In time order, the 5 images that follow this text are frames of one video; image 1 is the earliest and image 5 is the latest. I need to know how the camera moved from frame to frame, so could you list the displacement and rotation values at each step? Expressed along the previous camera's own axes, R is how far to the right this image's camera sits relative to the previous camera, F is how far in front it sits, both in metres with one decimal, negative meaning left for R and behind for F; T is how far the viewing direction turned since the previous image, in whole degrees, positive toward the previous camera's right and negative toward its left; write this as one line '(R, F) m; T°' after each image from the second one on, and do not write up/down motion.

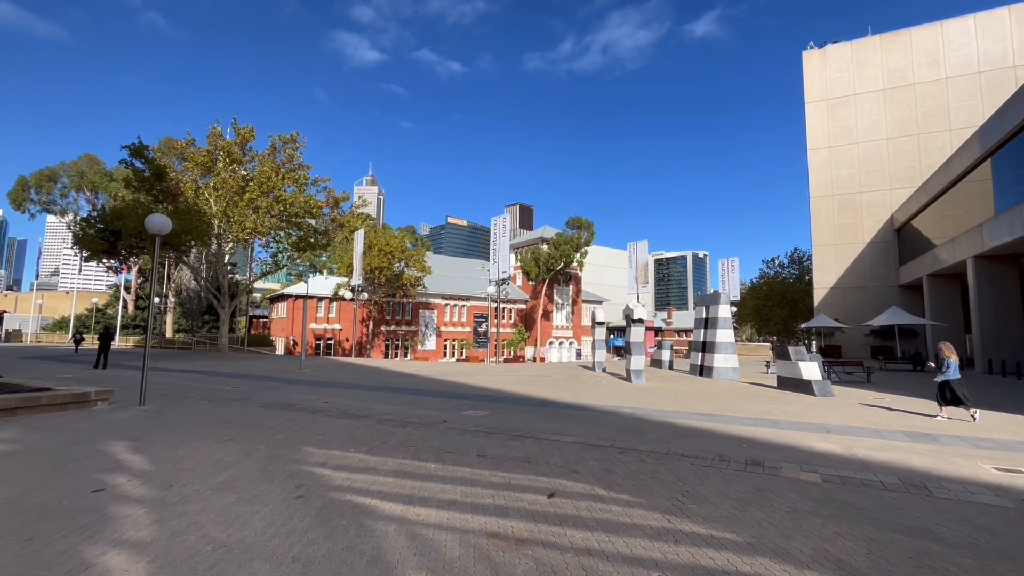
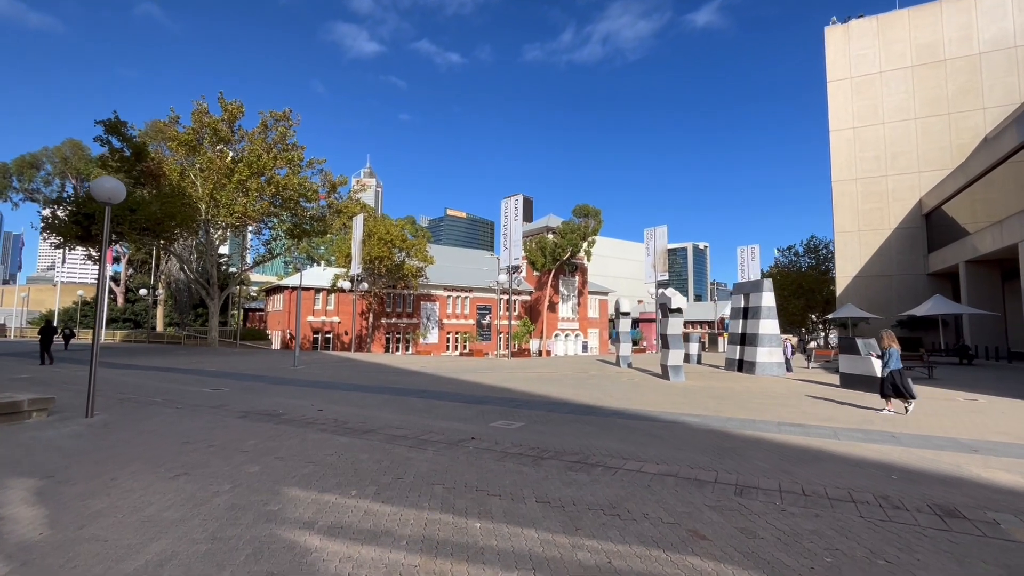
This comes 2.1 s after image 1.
(-0.8, +2.3) m; 0°
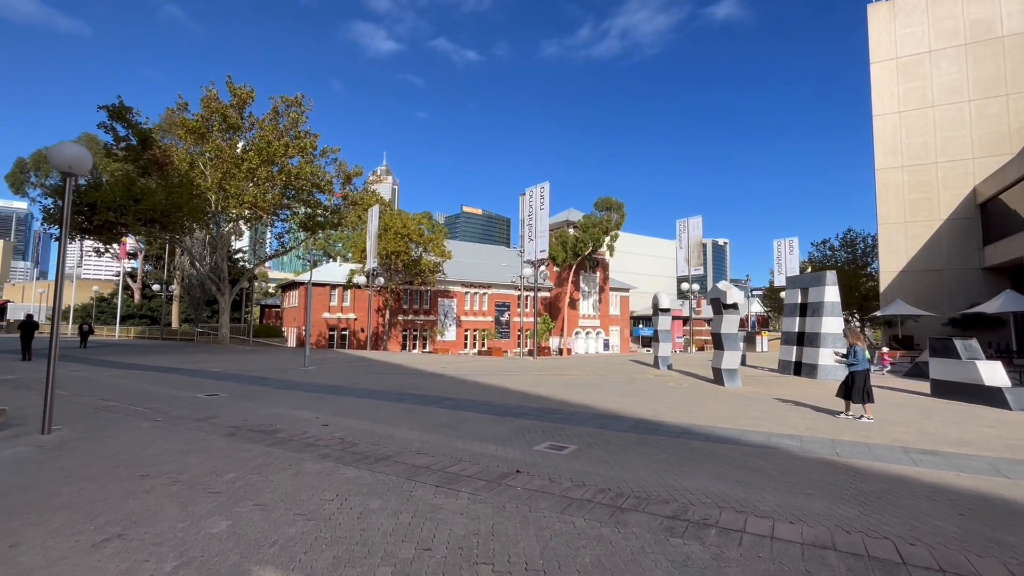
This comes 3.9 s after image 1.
(-0.5, +1.9) m; -2°
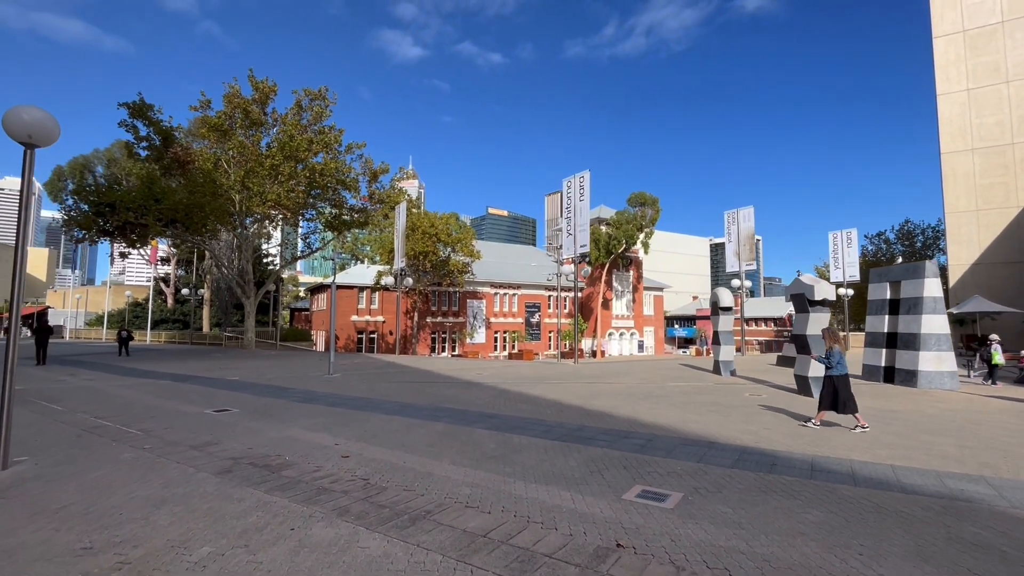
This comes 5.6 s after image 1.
(-0.6, +1.8) m; -3°
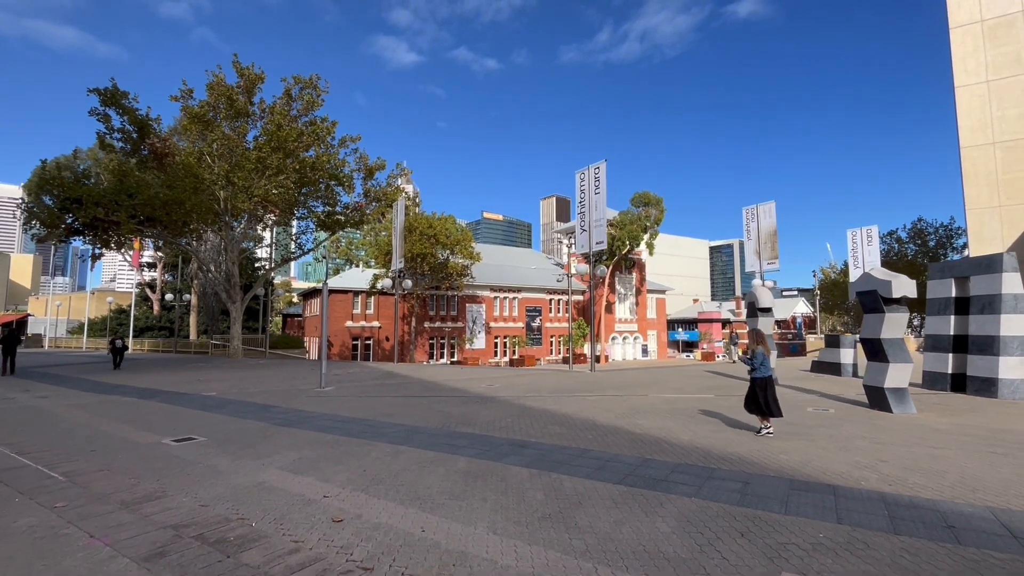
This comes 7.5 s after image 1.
(-0.6, +1.9) m; +1°
